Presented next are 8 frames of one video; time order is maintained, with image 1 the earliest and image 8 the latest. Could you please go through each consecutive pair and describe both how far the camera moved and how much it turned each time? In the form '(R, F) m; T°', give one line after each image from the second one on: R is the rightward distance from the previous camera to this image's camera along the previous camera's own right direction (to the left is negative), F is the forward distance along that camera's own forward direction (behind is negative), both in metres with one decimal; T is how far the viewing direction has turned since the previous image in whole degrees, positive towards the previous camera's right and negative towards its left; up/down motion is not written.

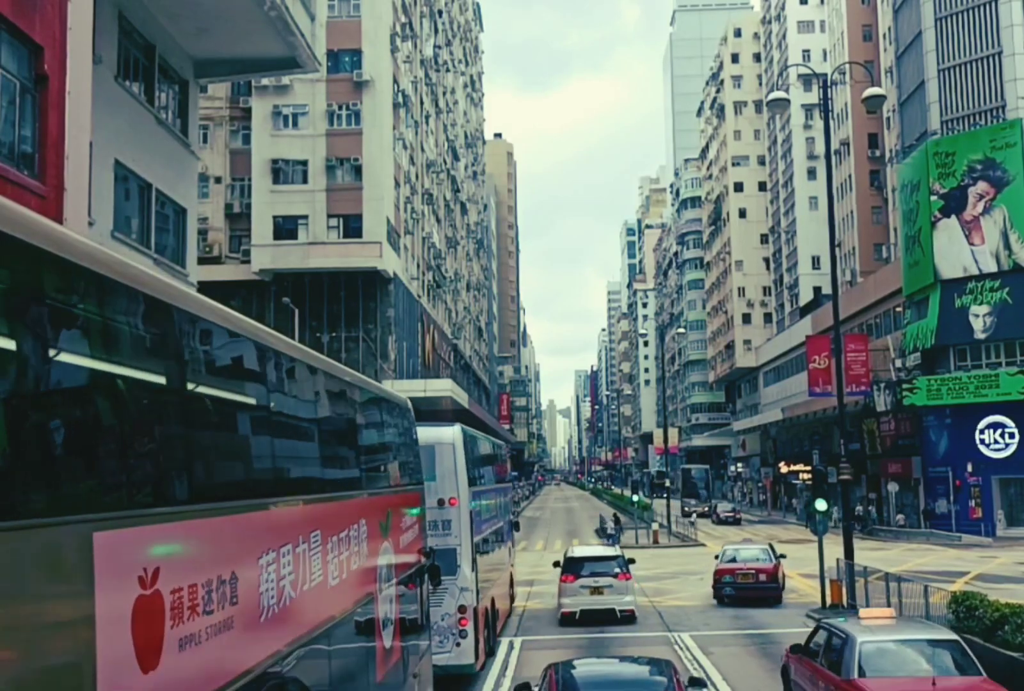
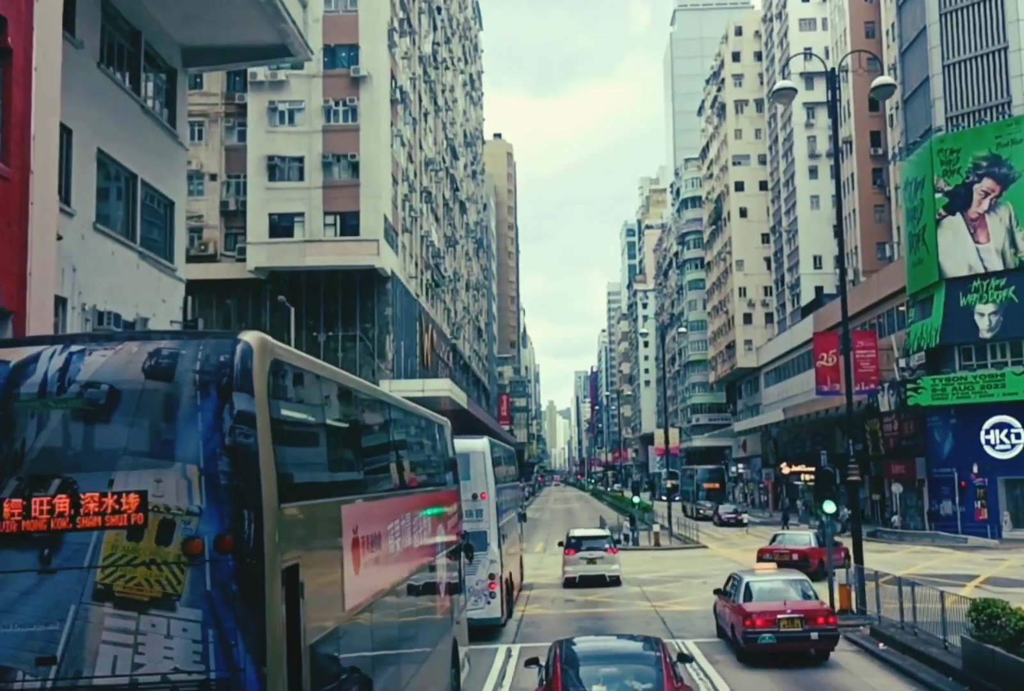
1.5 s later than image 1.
(0.0, +0.8) m; 0°
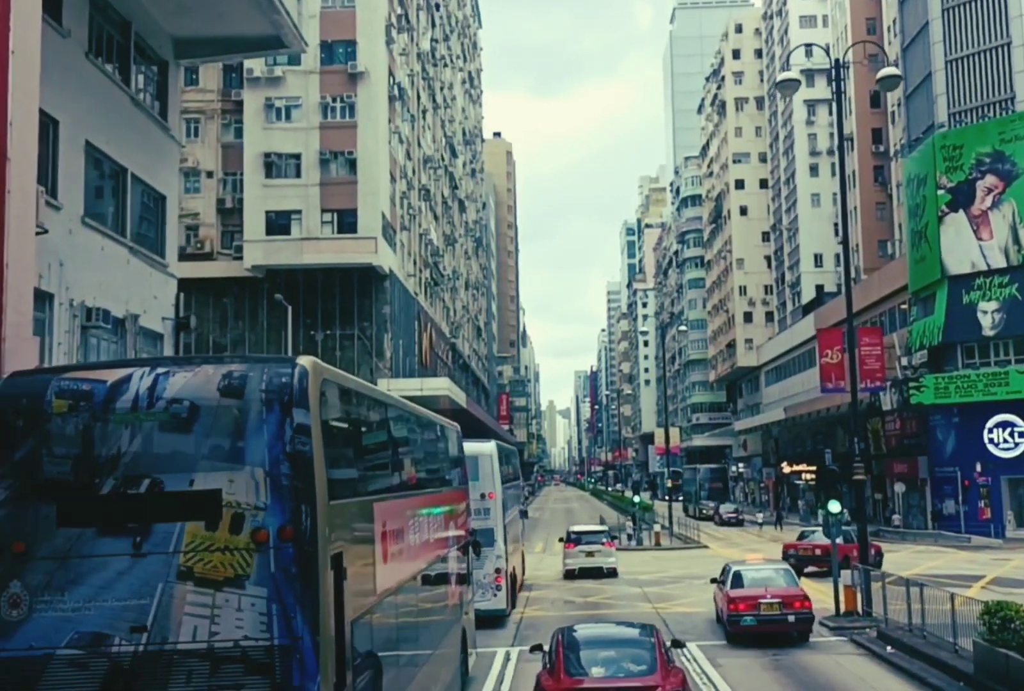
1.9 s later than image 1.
(0.0, +0.5) m; 0°
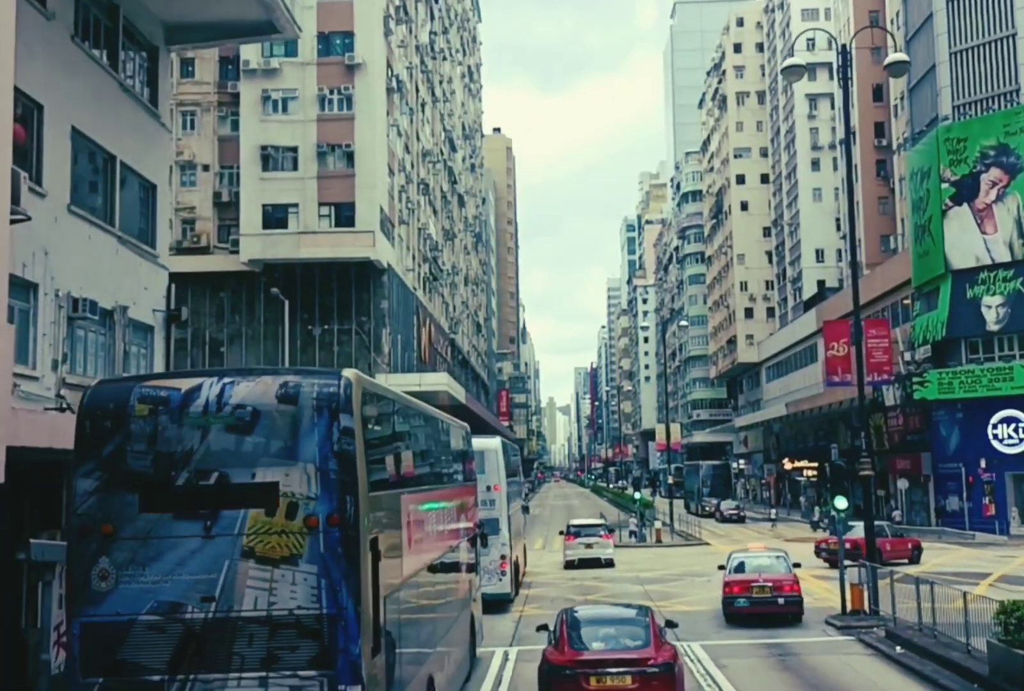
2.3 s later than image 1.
(0.0, +0.6) m; 0°
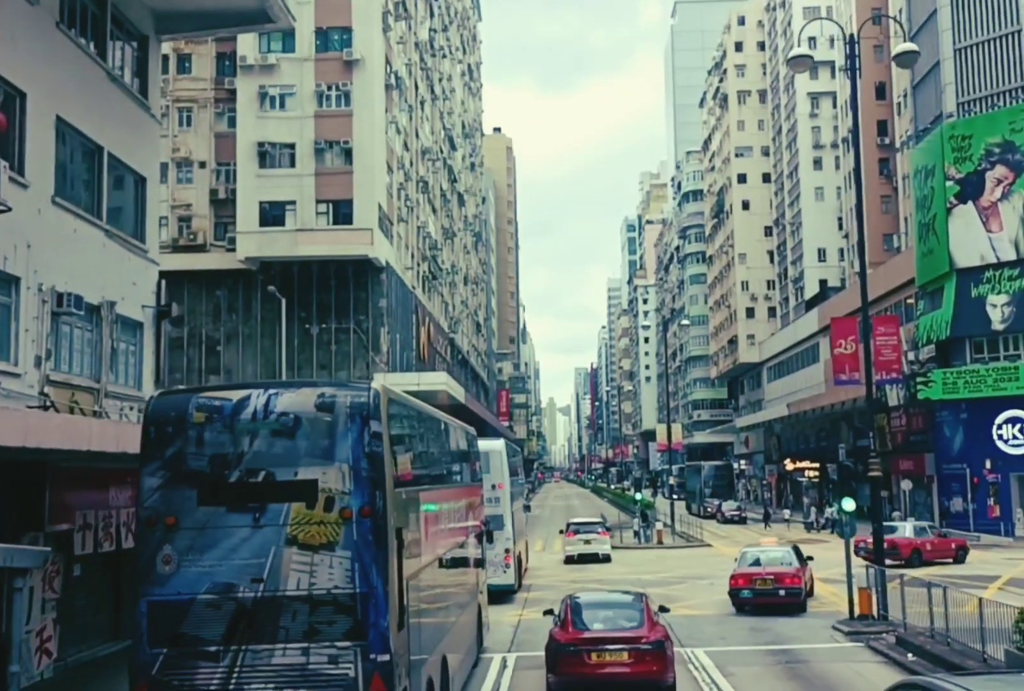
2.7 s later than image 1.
(0.0, +0.6) m; 0°
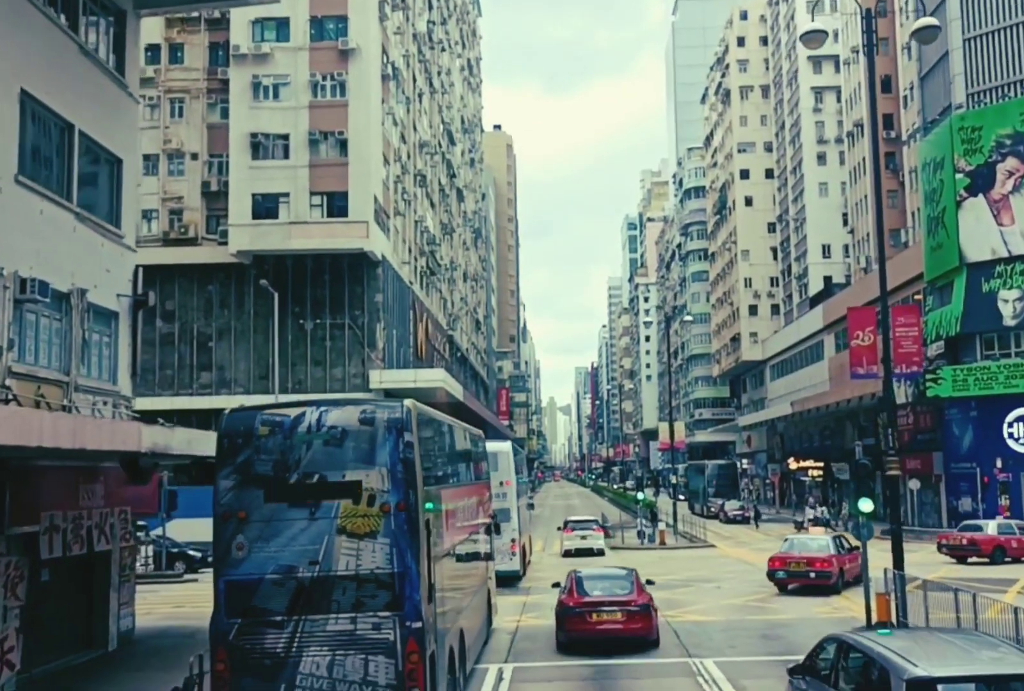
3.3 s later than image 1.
(+0.1, +1.2) m; 0°
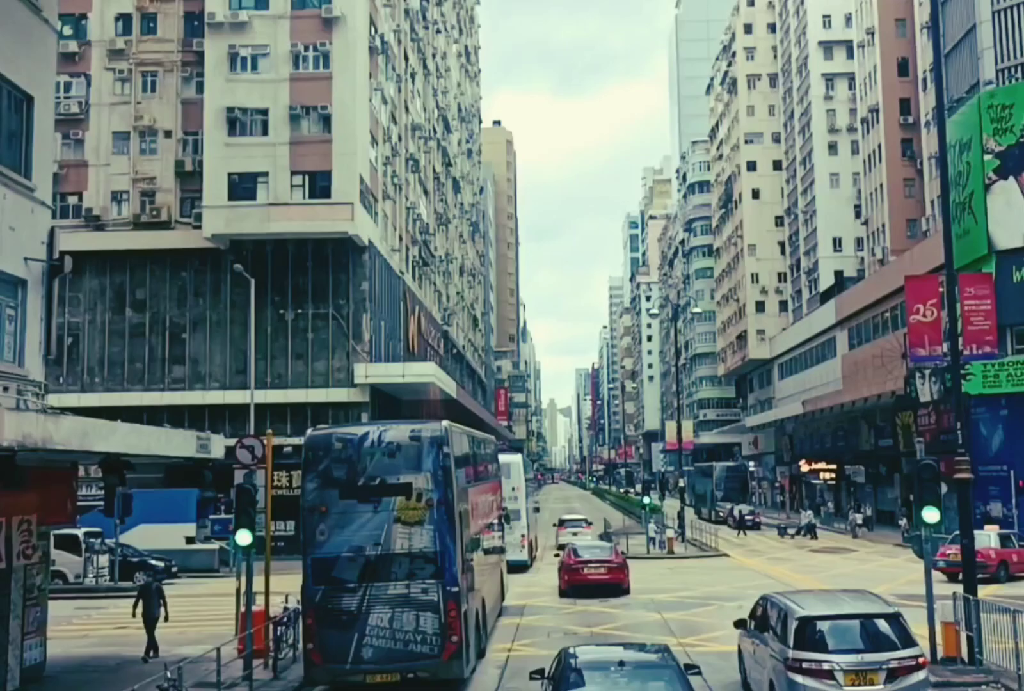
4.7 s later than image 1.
(+0.2, +3.7) m; 0°
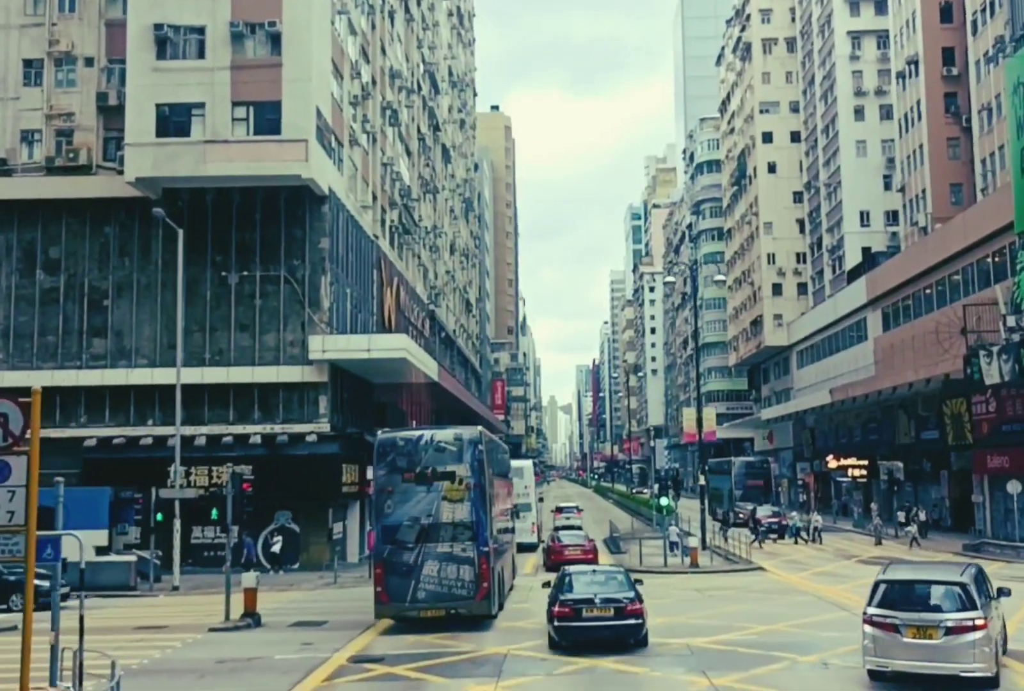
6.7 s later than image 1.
(+0.4, +8.3) m; 0°
